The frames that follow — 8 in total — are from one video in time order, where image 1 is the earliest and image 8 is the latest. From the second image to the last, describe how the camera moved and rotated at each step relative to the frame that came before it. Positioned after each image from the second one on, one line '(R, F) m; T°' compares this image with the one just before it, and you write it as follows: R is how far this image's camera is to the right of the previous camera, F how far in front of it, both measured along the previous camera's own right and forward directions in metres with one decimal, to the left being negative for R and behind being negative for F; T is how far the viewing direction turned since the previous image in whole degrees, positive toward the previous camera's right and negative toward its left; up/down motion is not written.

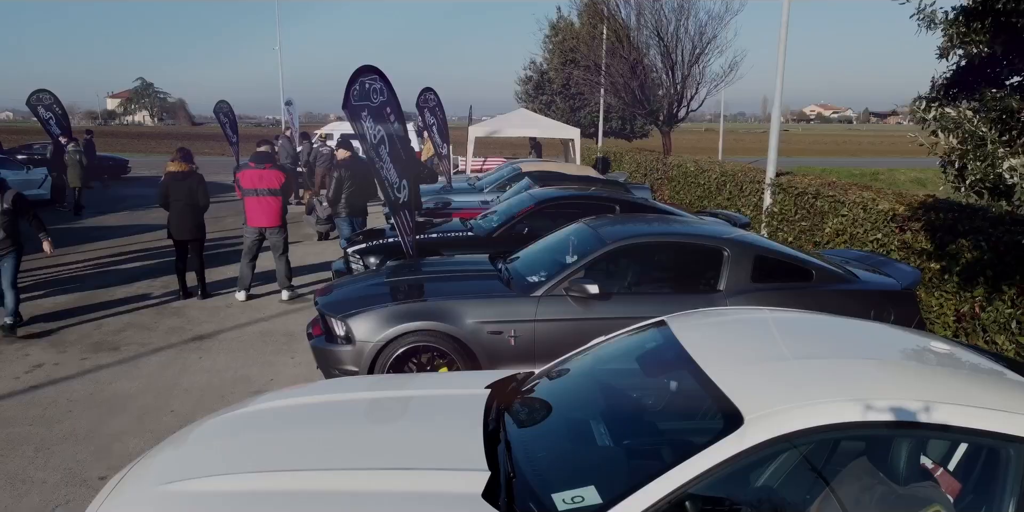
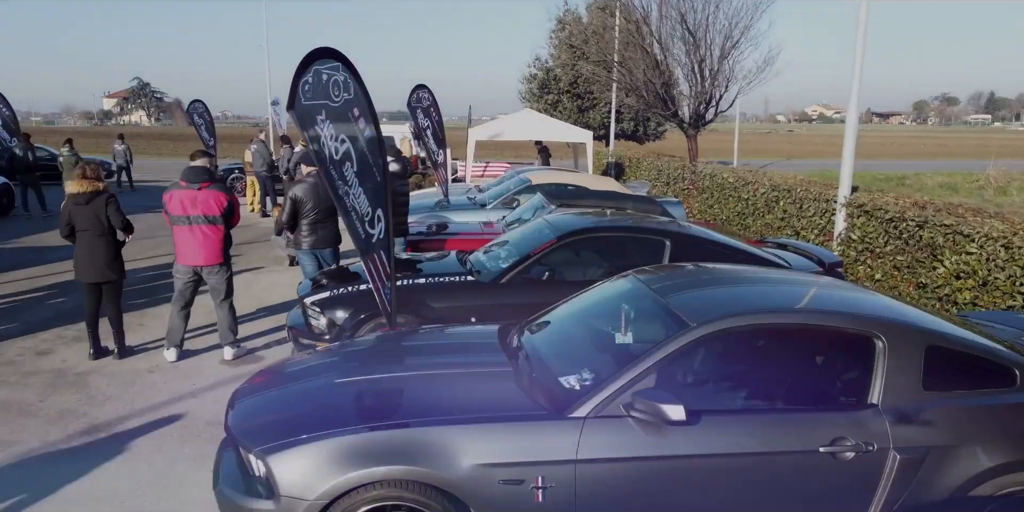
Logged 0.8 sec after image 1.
(-0.1, +1.9) m; 0°
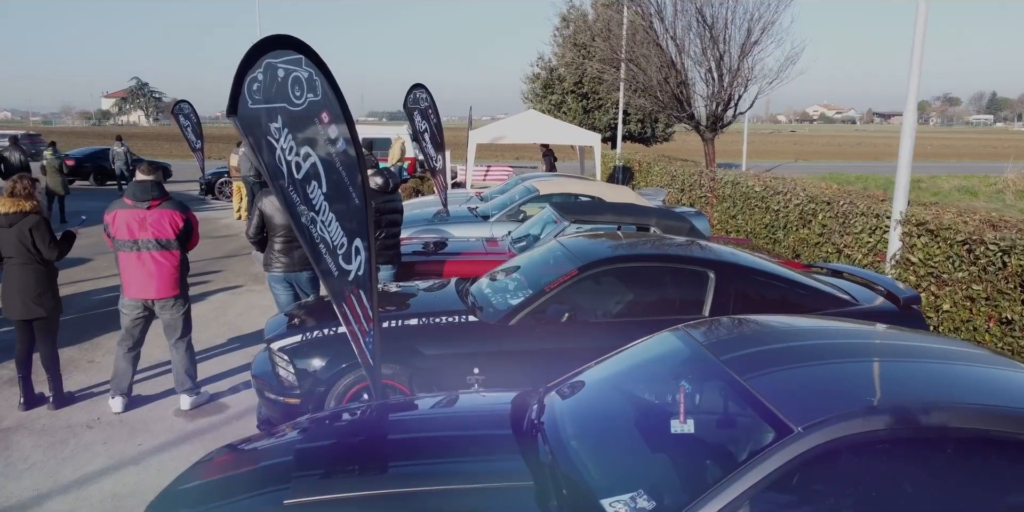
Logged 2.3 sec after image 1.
(-0.1, +1.0) m; 0°
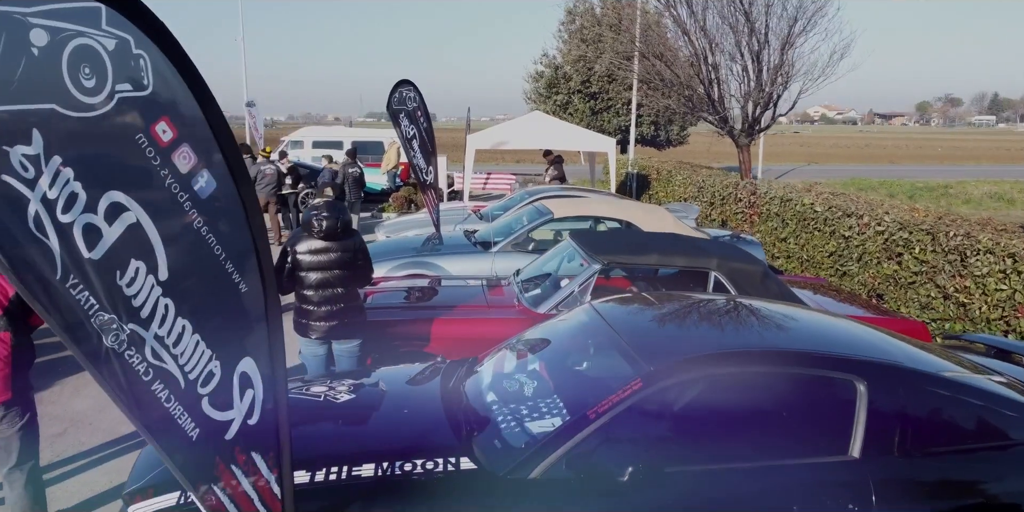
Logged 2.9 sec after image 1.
(-0.1, +1.9) m; 0°
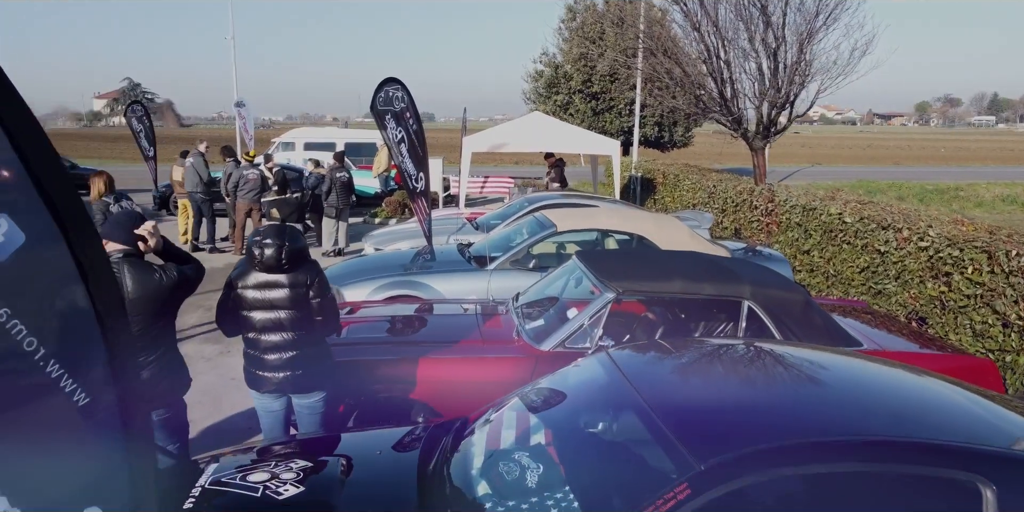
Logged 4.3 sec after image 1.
(0.0, +0.8) m; 0°
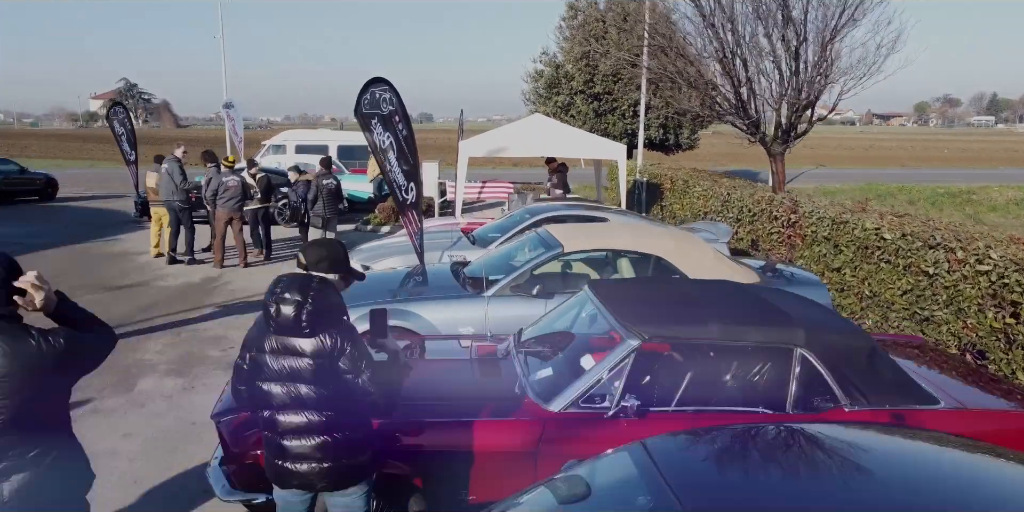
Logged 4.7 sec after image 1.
(0.0, +0.8) m; 0°
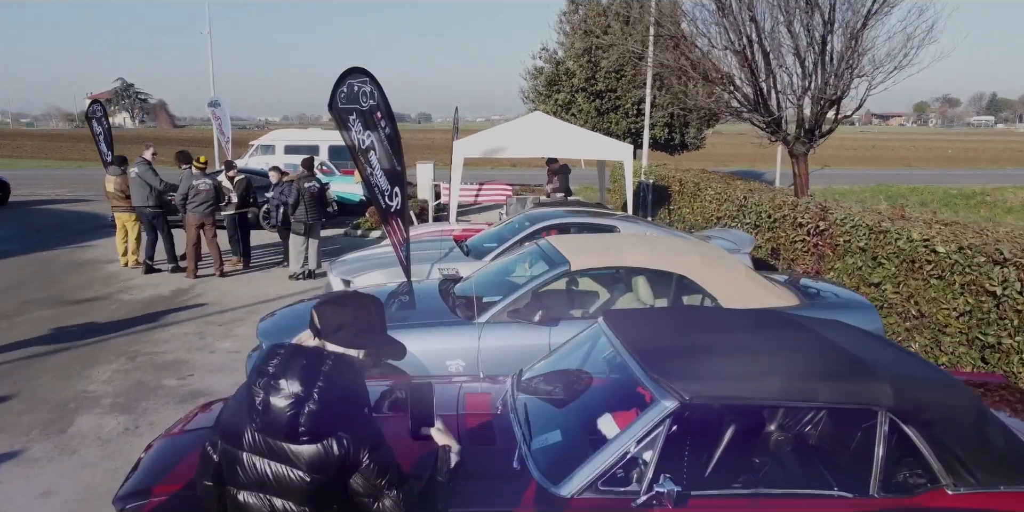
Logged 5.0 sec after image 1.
(0.0, +0.9) m; 0°
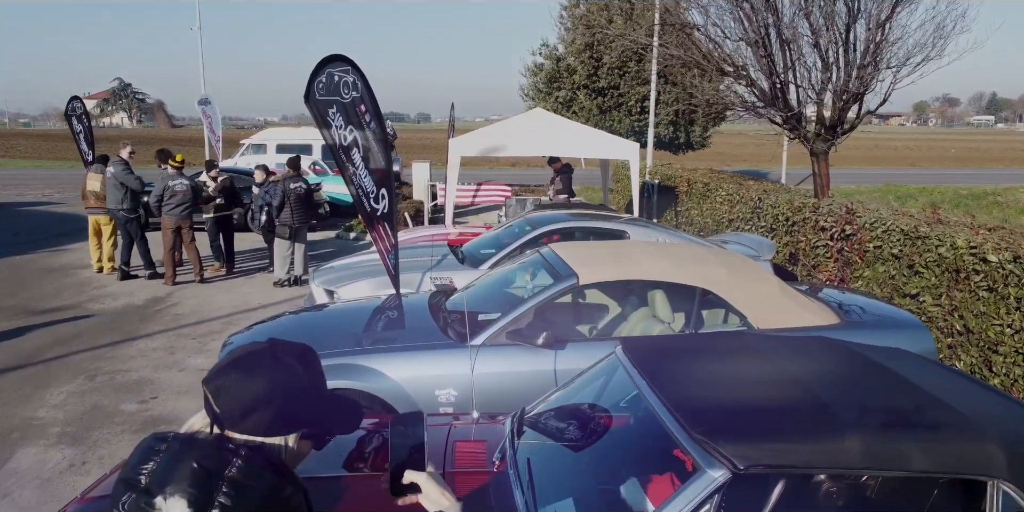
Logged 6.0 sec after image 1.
(0.0, +0.6) m; 0°
